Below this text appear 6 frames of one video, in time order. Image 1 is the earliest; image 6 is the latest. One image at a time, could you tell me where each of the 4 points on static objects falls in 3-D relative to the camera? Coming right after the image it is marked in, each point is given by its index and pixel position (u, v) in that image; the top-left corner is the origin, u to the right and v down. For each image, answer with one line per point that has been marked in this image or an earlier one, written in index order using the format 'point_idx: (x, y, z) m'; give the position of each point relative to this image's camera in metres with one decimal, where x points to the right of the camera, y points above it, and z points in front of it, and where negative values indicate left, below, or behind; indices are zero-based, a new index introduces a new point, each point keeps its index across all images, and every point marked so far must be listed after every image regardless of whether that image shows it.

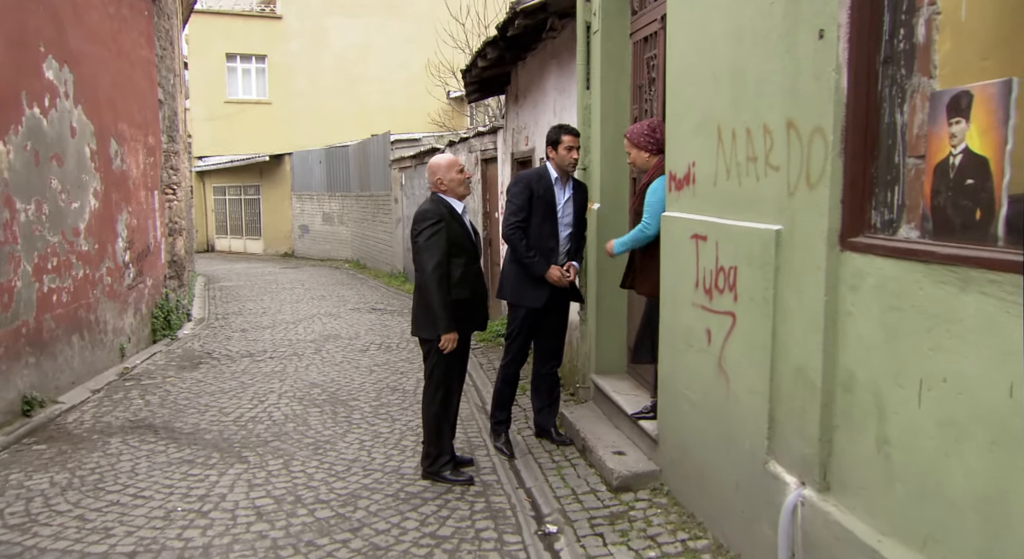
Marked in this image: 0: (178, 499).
0: (-1.8, -1.2, +4.5) m
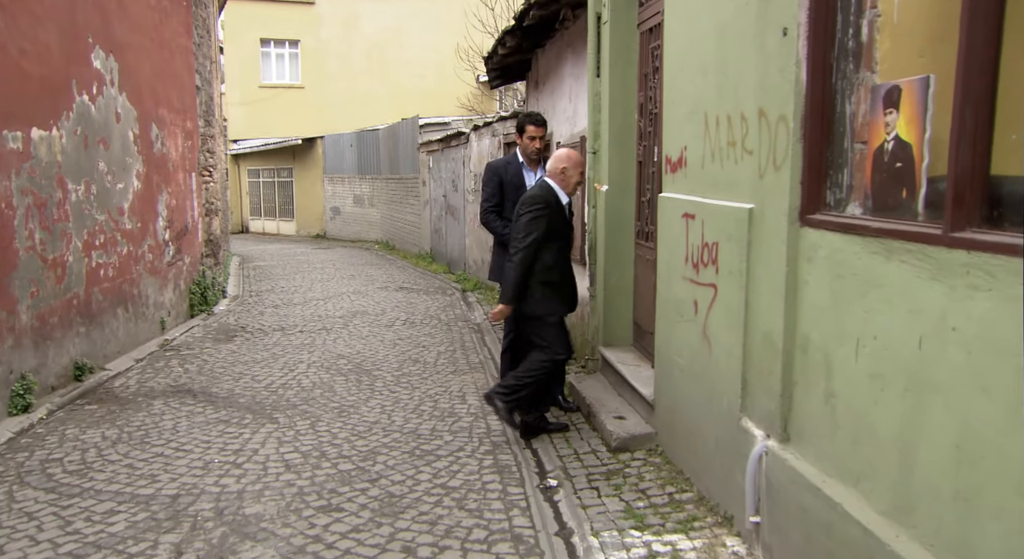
0: (-1.7, -1.0, +5.0) m
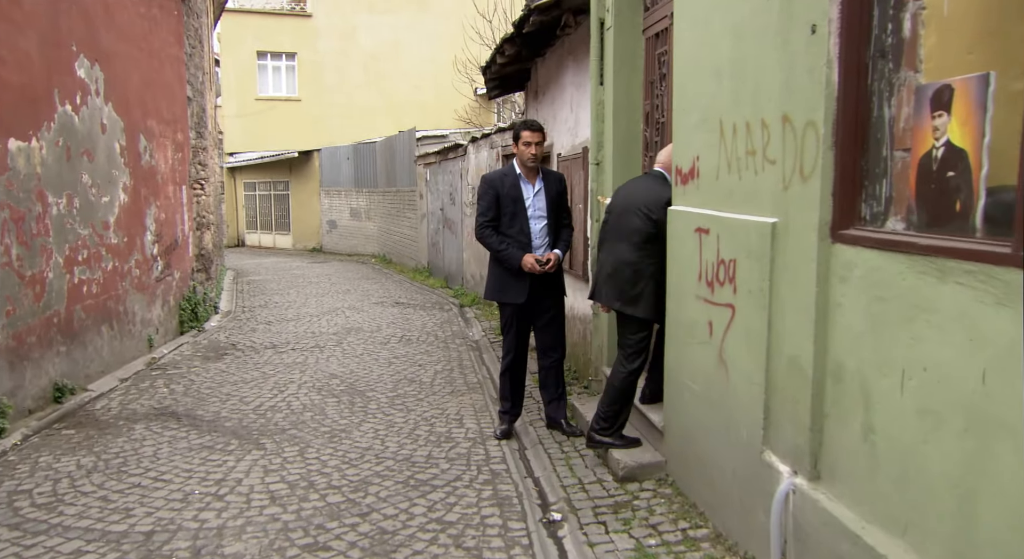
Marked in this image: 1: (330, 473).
0: (-1.7, -1.1, +4.6) m
1: (-1.1, -1.1, +4.9) m
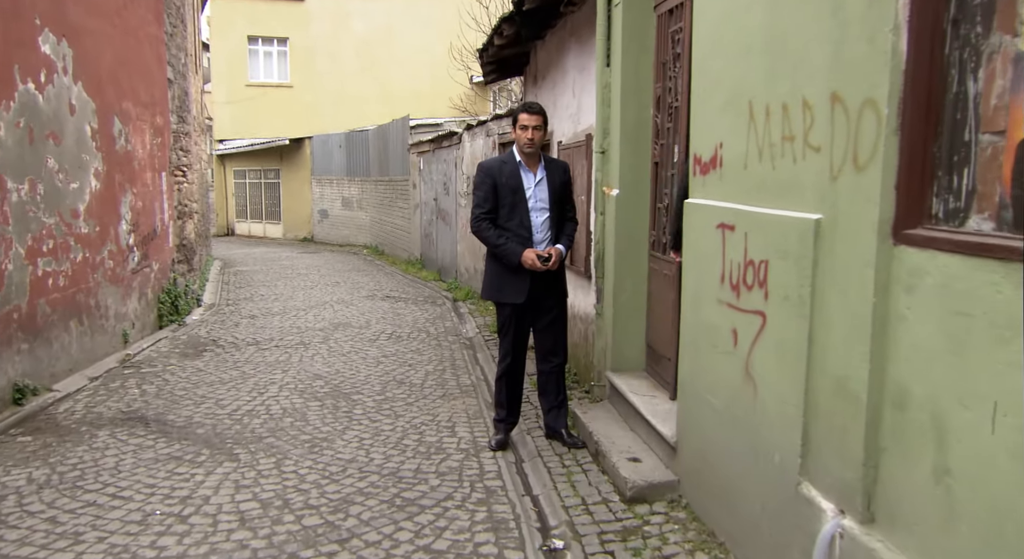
0: (-1.8, -1.1, +4.2) m
1: (-1.1, -1.1, +4.4) m
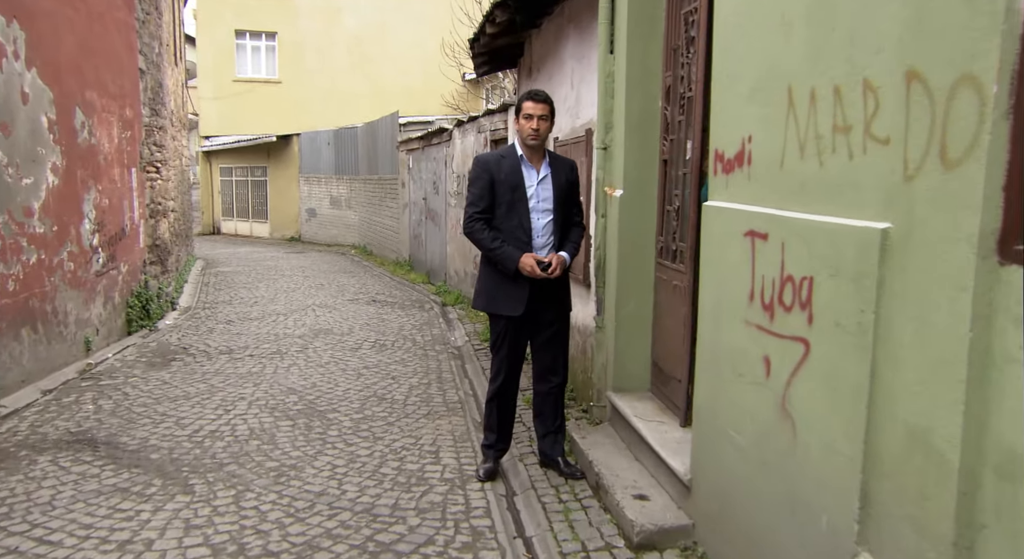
0: (-1.8, -1.1, +3.6) m
1: (-1.1, -1.2, +3.9) m
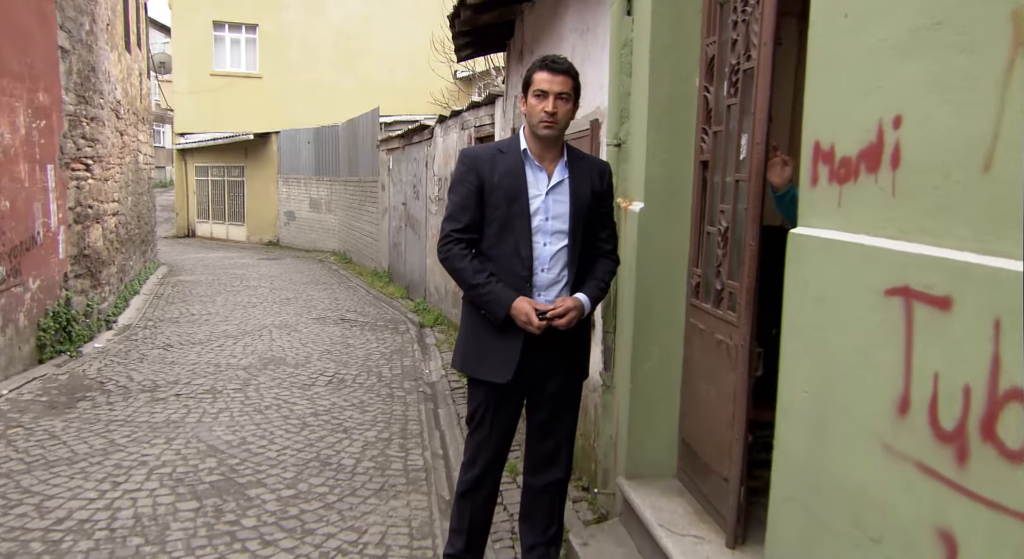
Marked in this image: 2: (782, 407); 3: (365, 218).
0: (-1.9, -1.3, +2.2) m
1: (-1.2, -1.3, +2.5) m
2: (+0.7, -0.3, +2.1) m
3: (-2.8, +1.2, +16.2) m
